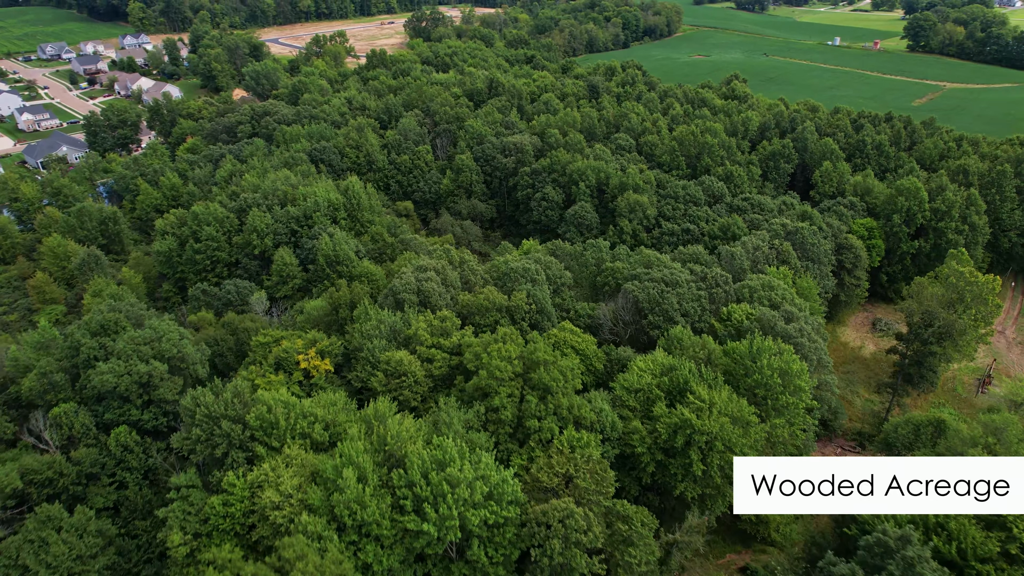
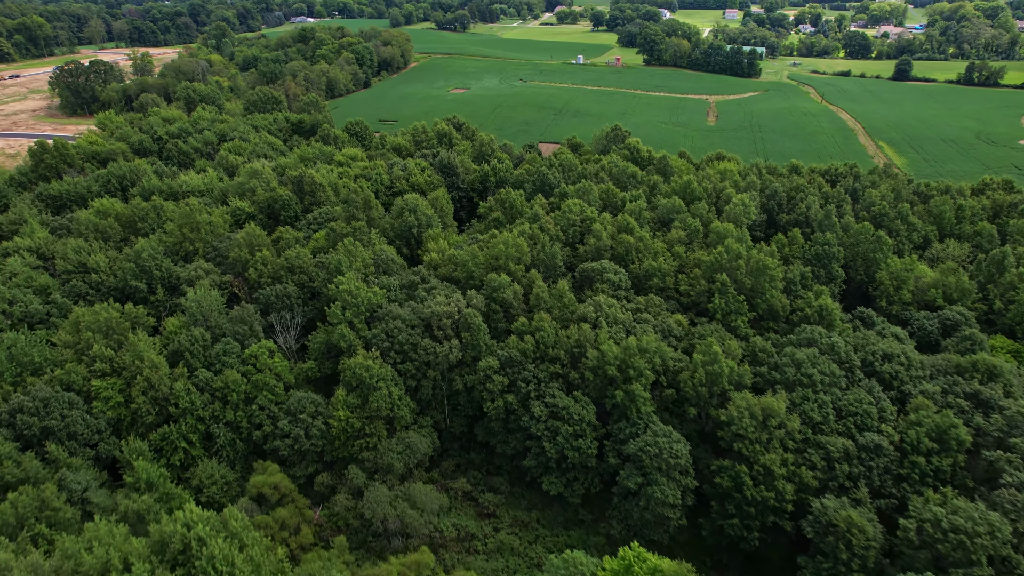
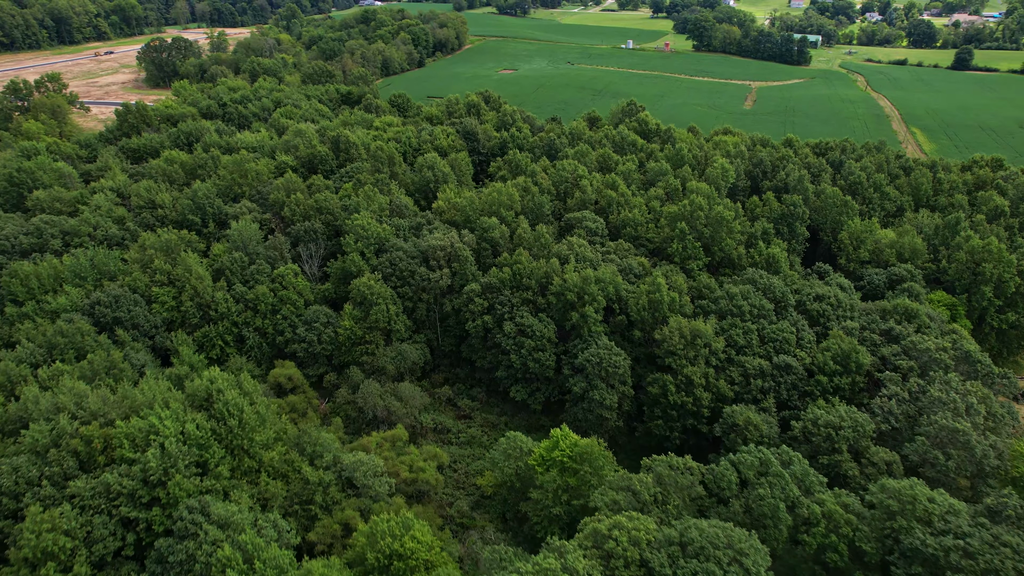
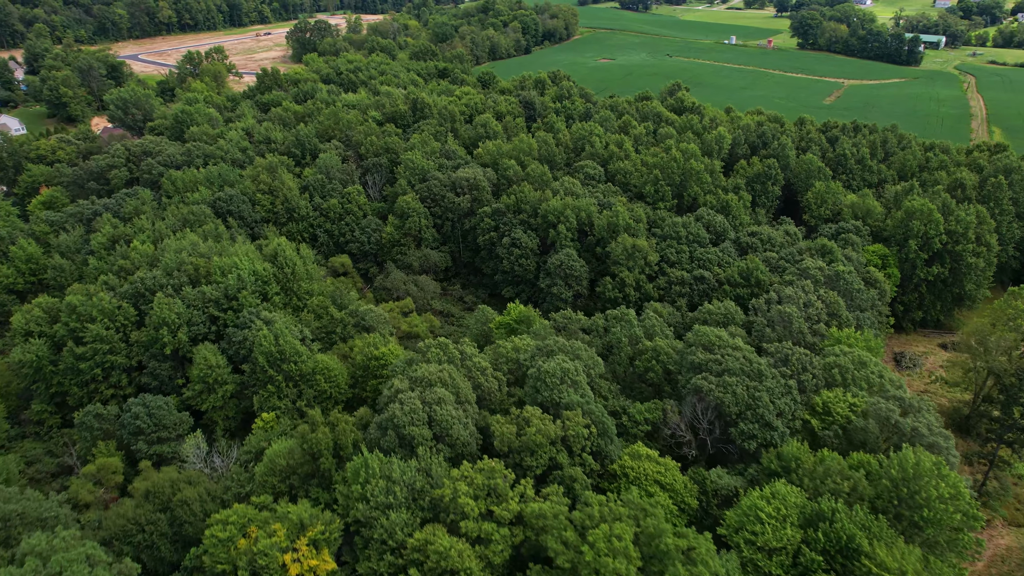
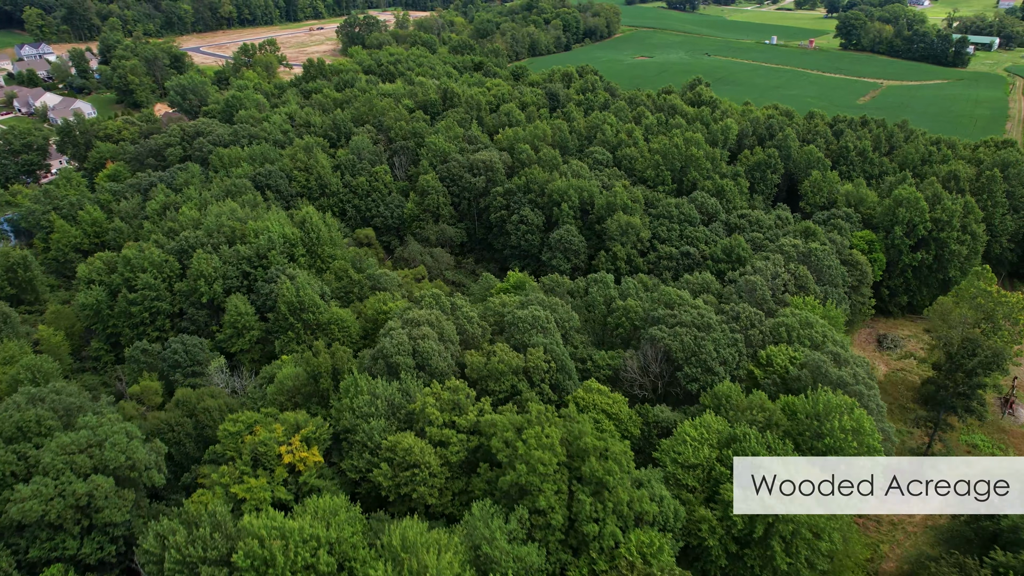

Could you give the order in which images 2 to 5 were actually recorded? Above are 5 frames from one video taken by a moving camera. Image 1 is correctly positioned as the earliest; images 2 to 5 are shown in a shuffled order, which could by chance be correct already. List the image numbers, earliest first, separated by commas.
5, 4, 3, 2
